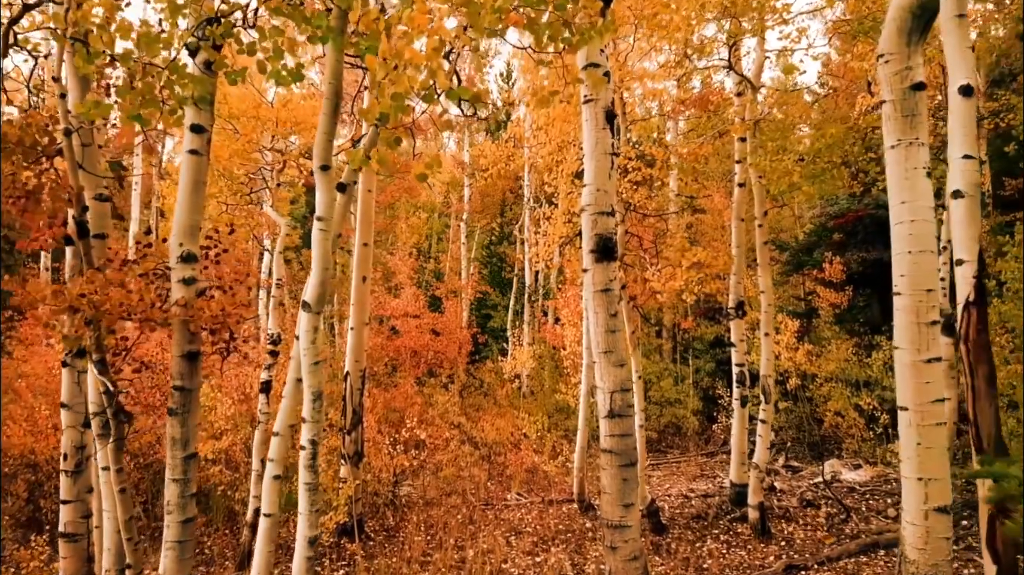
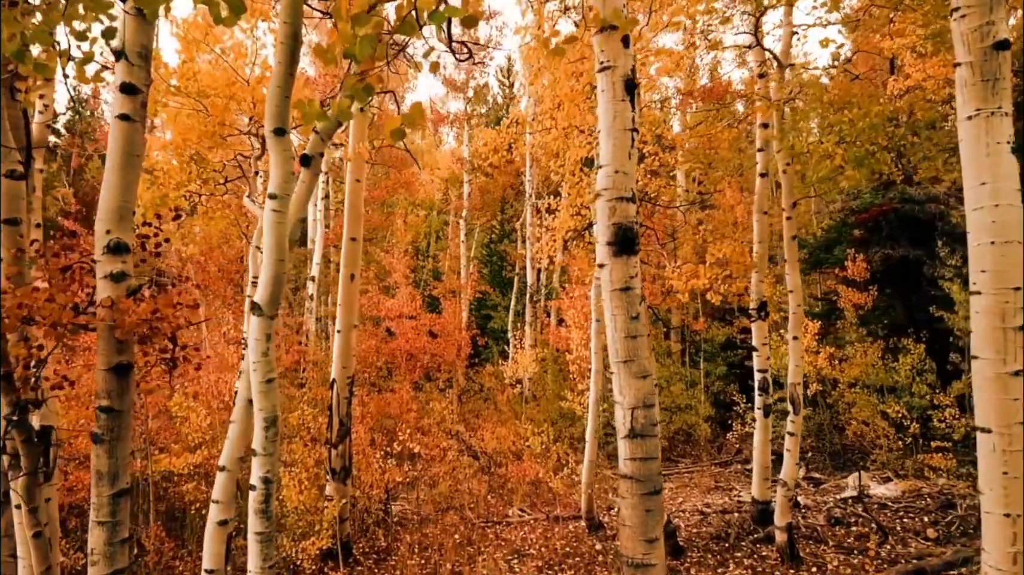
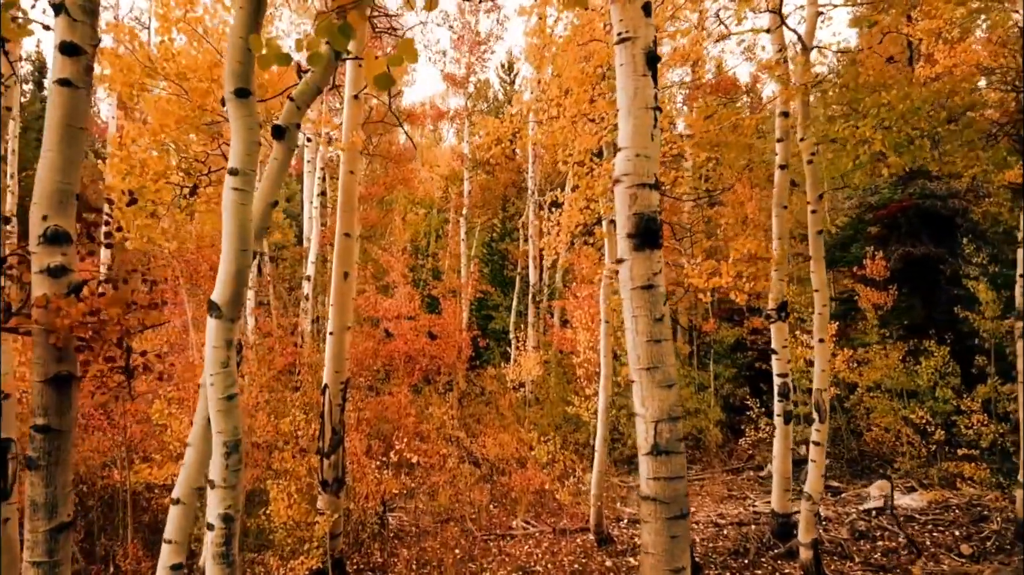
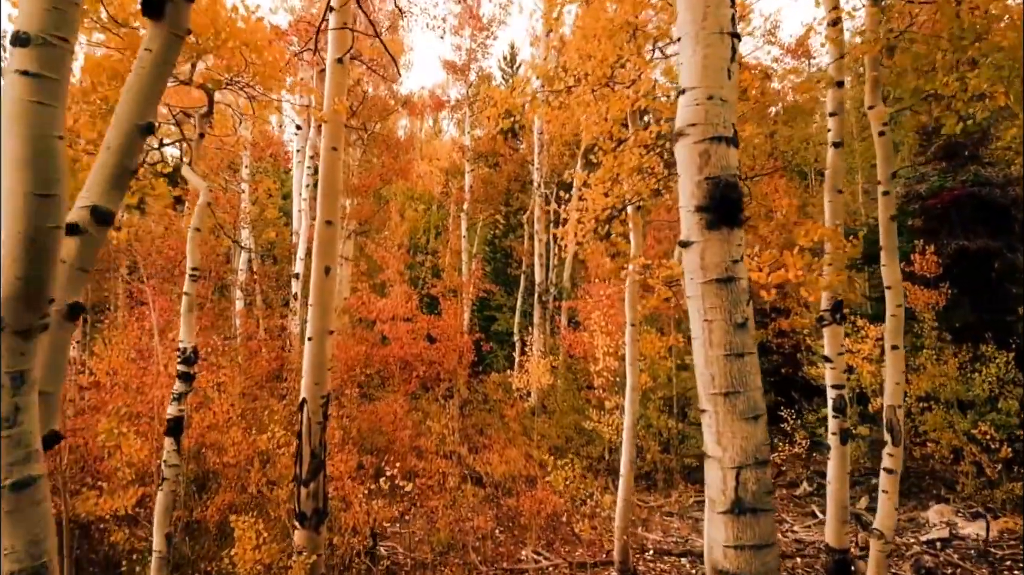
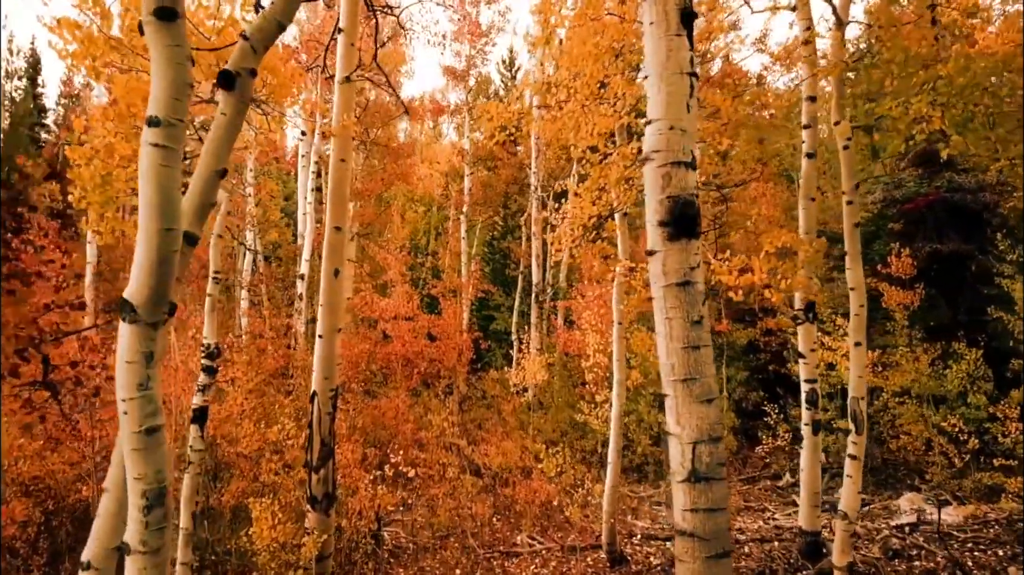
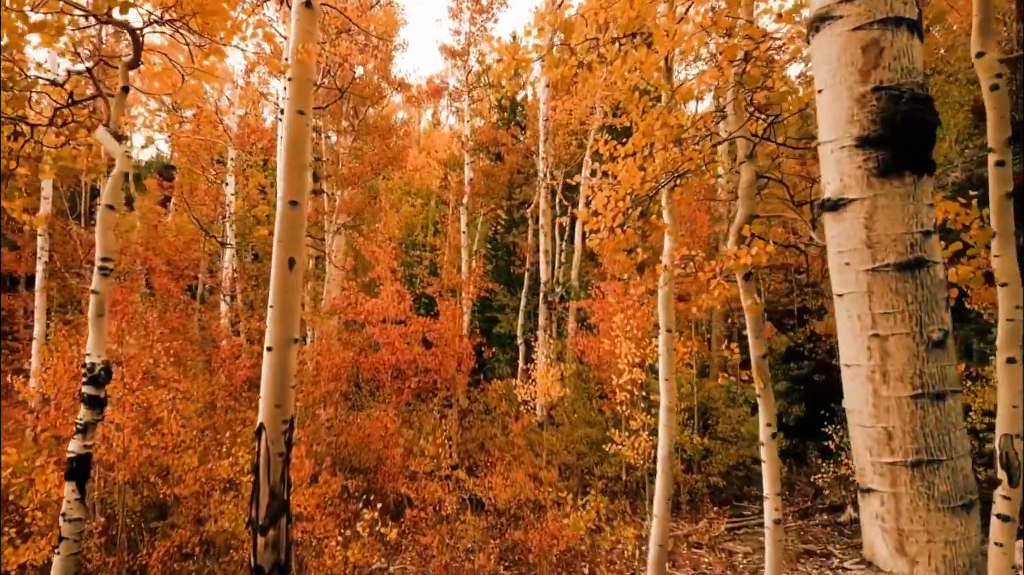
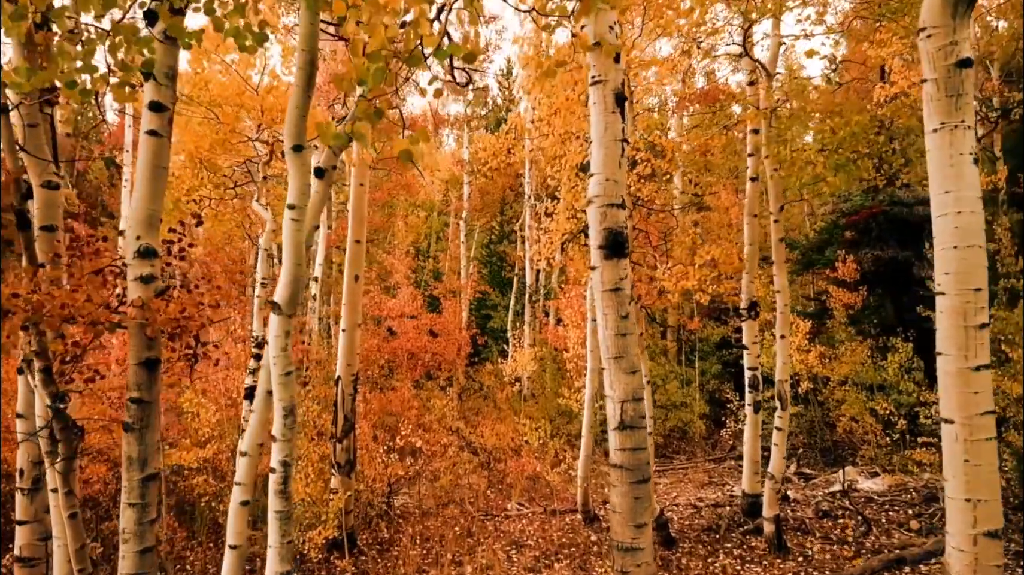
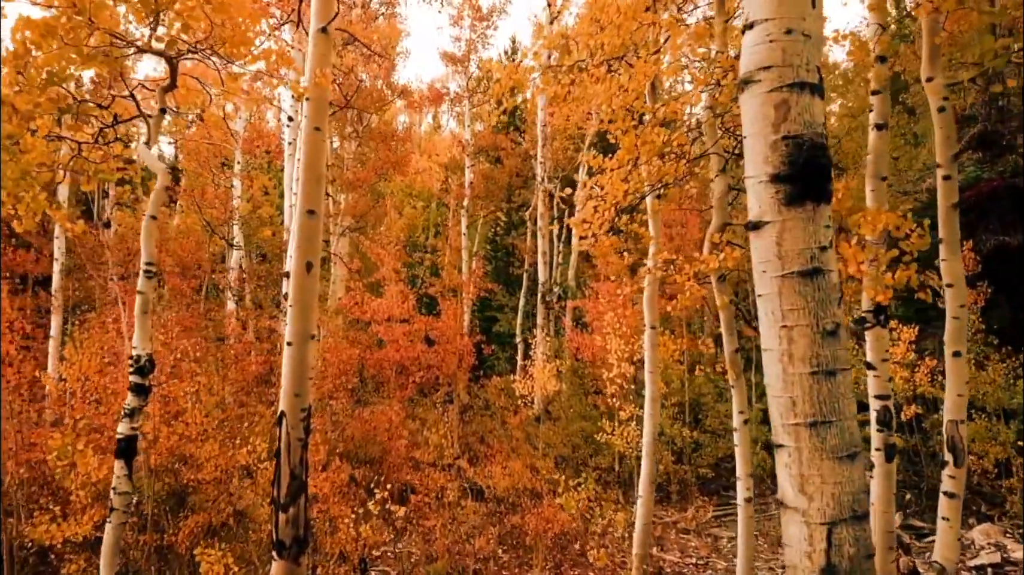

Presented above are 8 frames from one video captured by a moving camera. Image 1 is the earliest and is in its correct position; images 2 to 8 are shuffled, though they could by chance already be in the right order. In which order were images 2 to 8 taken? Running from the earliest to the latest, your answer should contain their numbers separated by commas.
7, 2, 3, 5, 4, 8, 6
